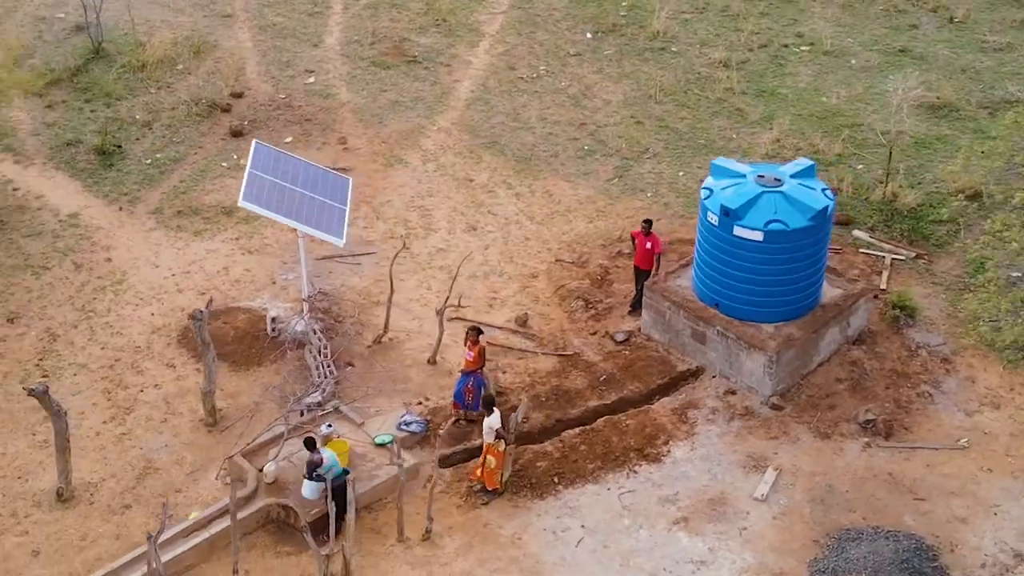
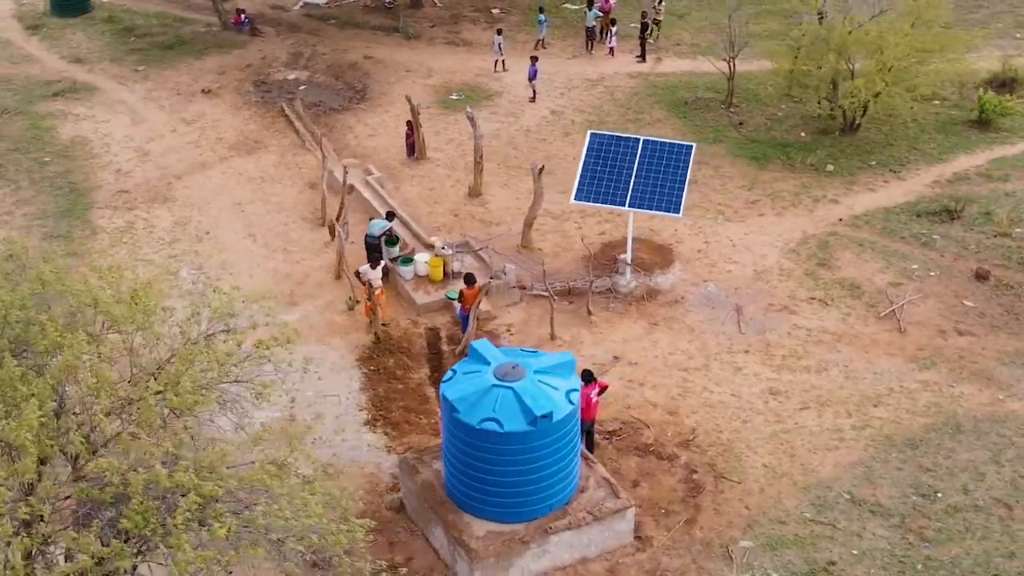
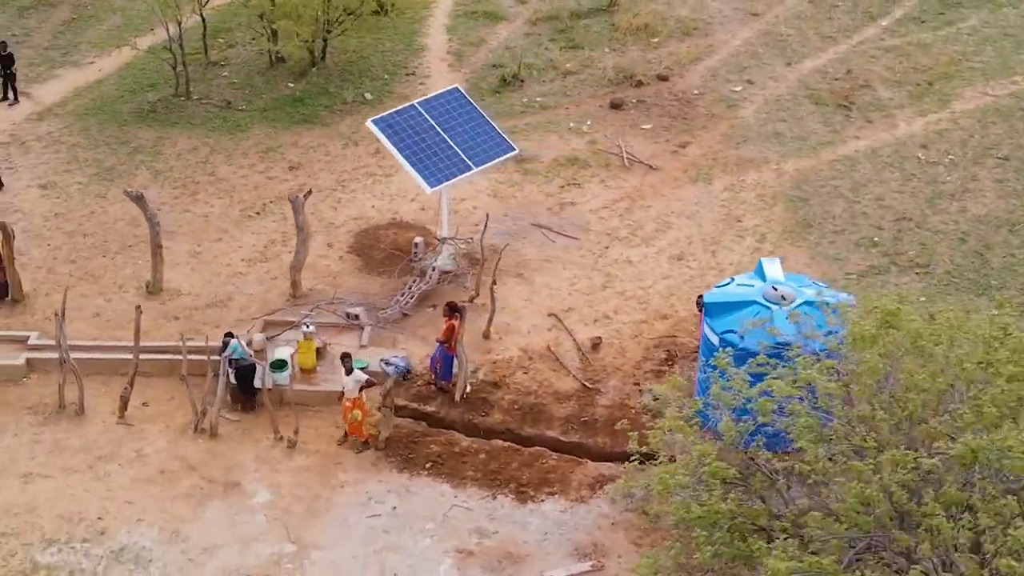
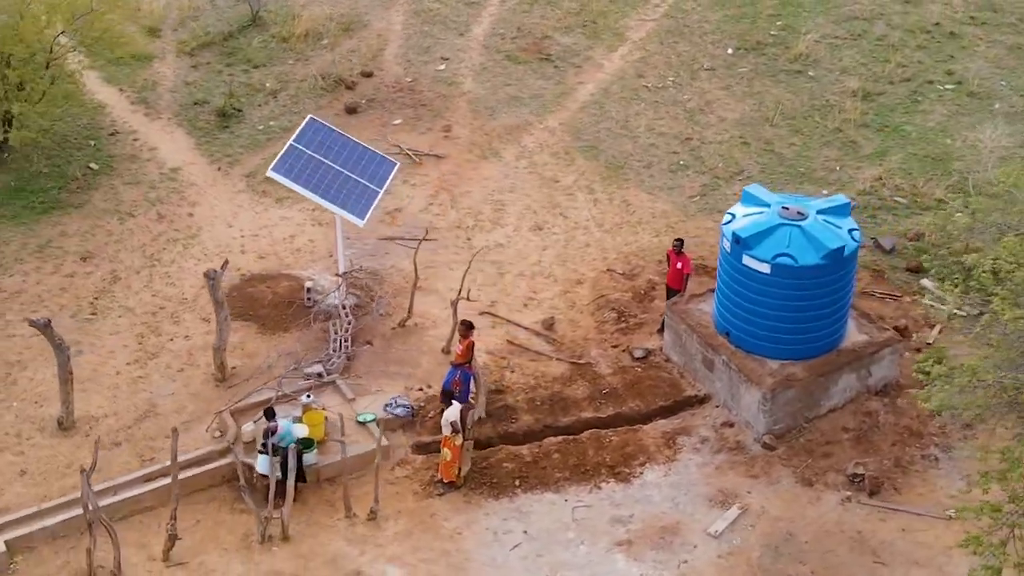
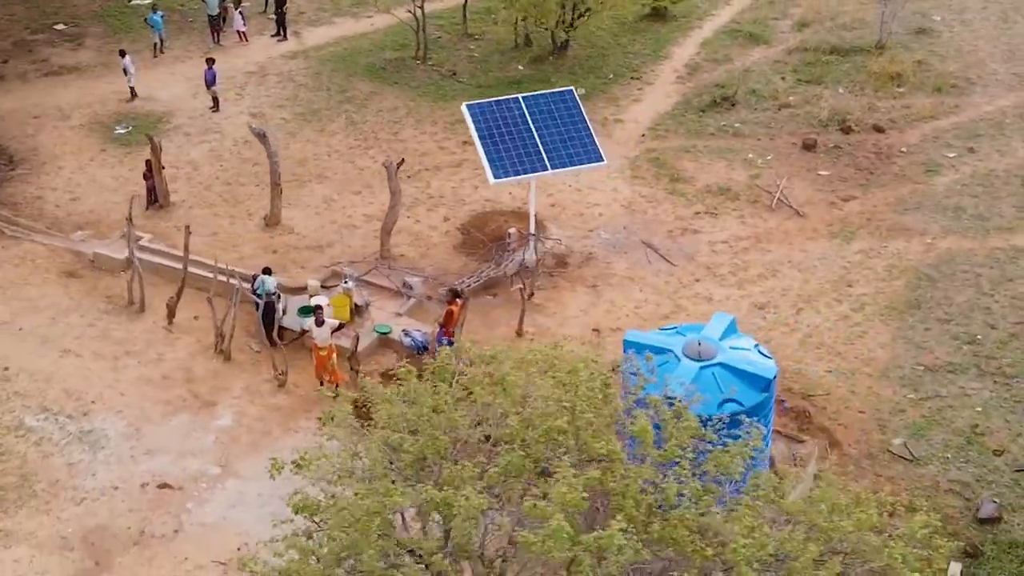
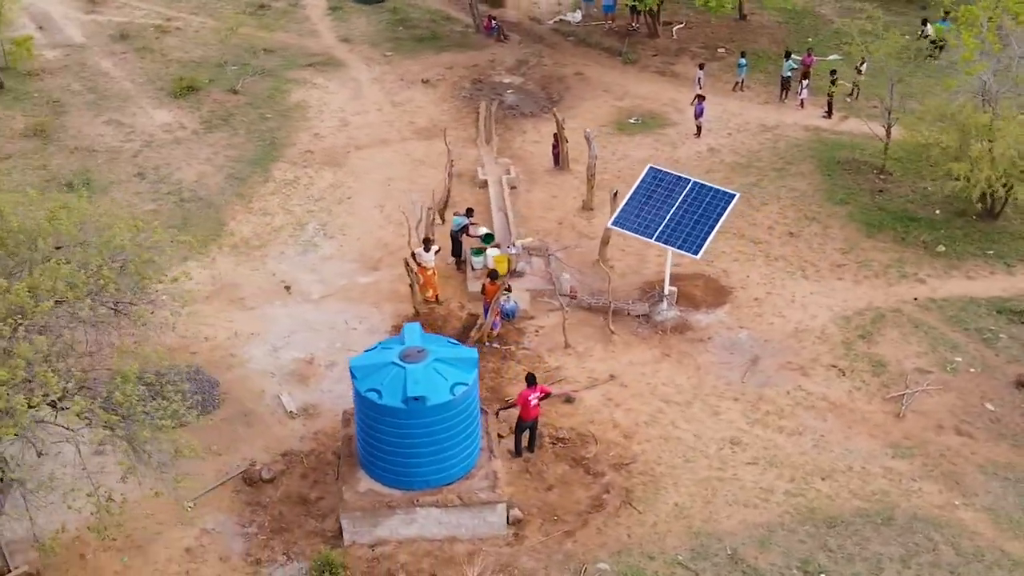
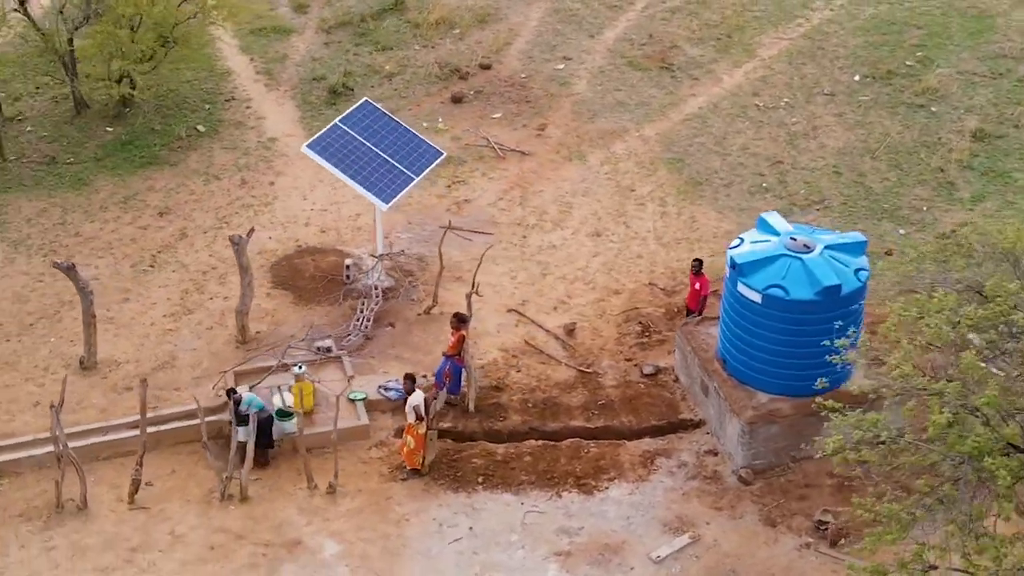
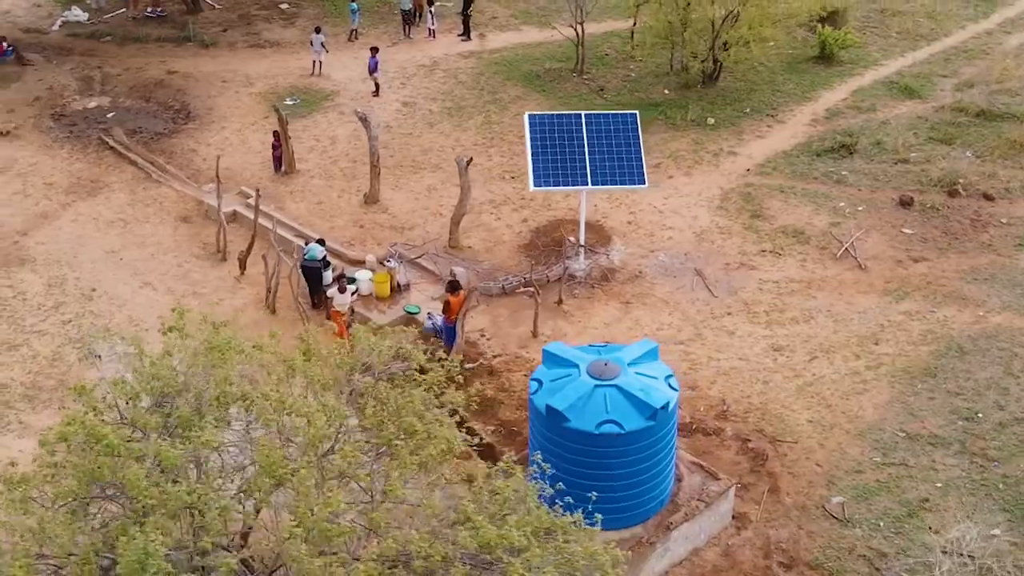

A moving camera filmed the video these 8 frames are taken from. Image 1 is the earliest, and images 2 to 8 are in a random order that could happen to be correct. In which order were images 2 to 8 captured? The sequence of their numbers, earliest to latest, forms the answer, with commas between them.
4, 7, 3, 5, 8, 2, 6
